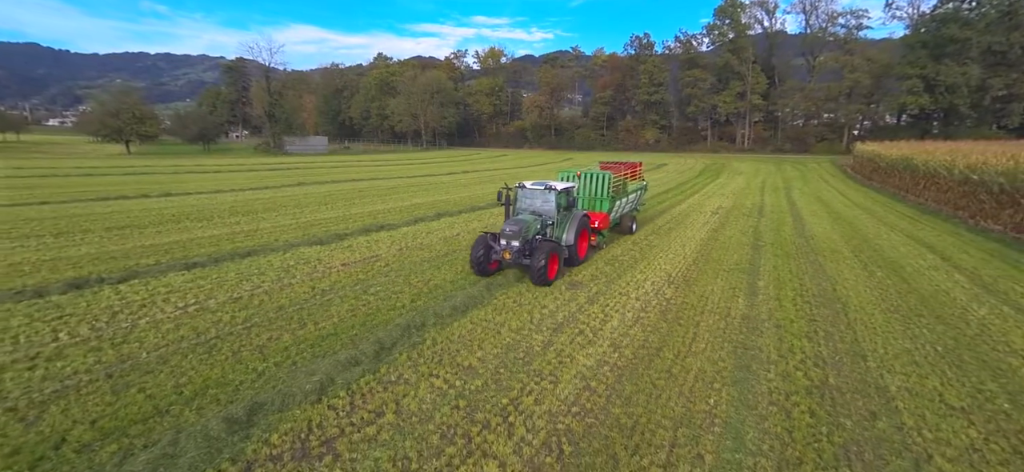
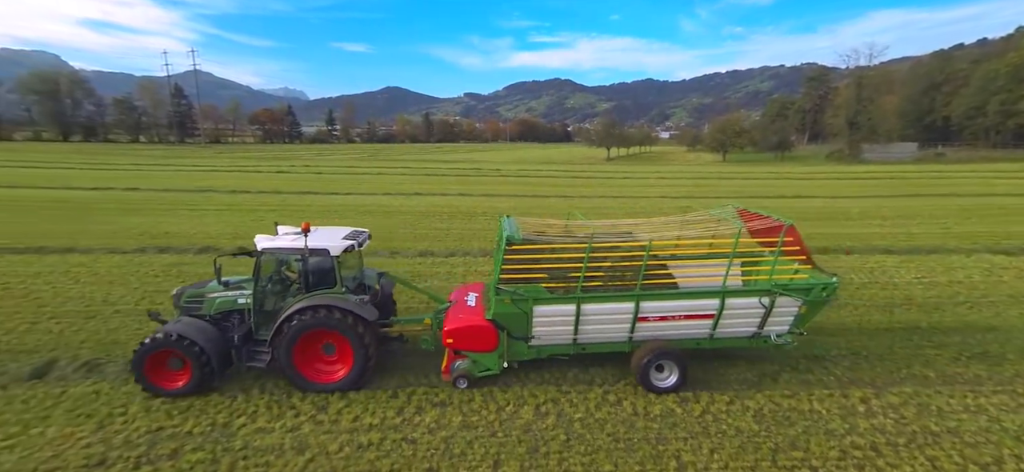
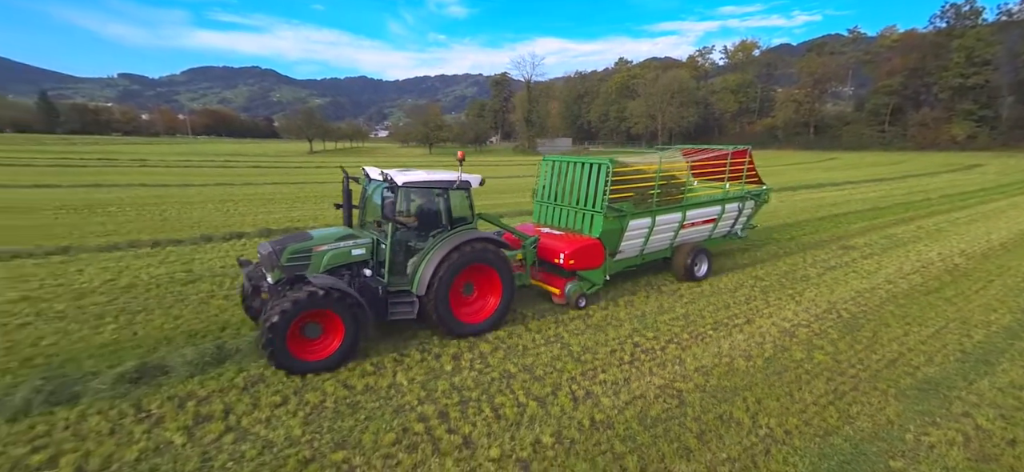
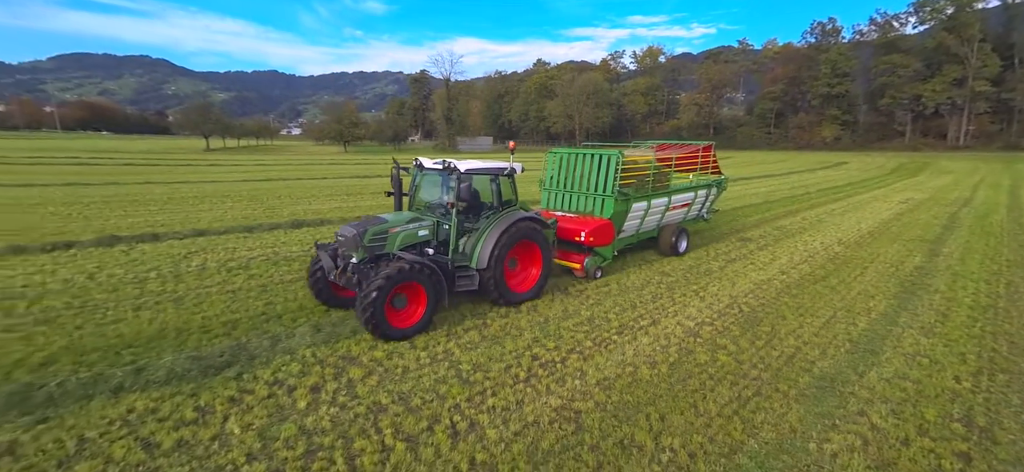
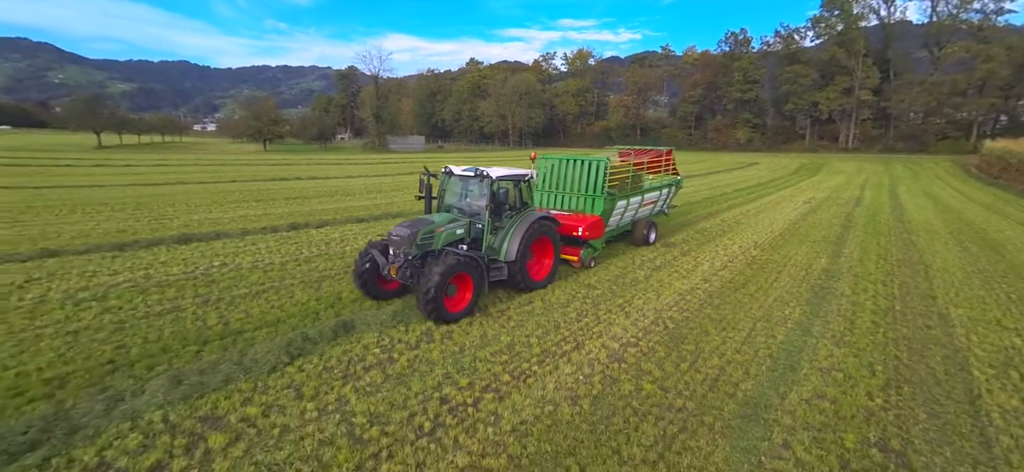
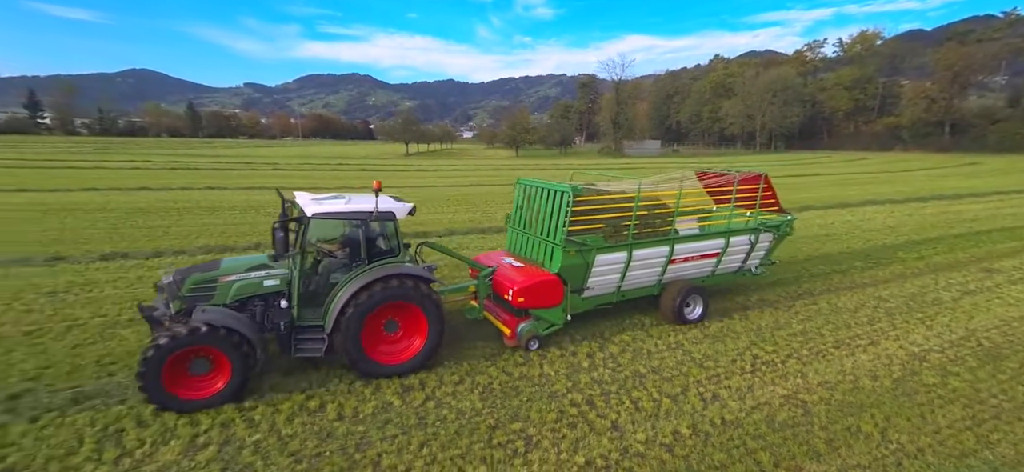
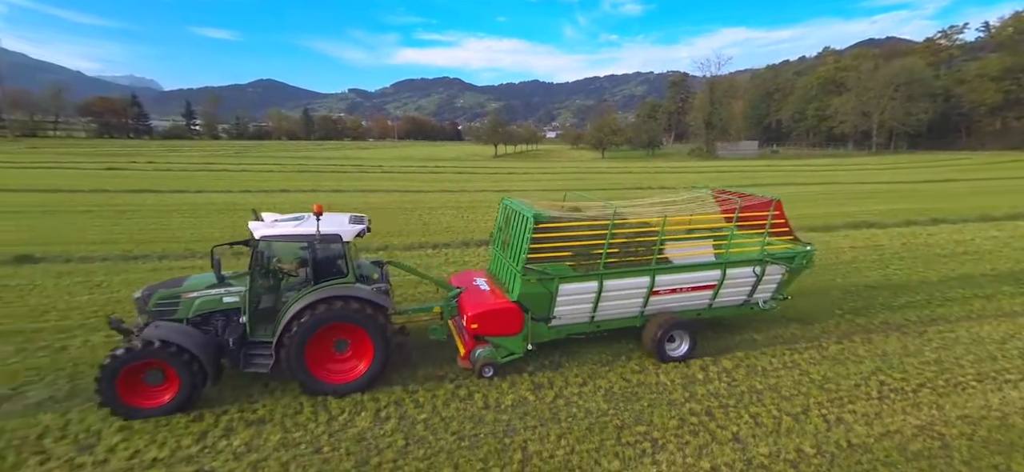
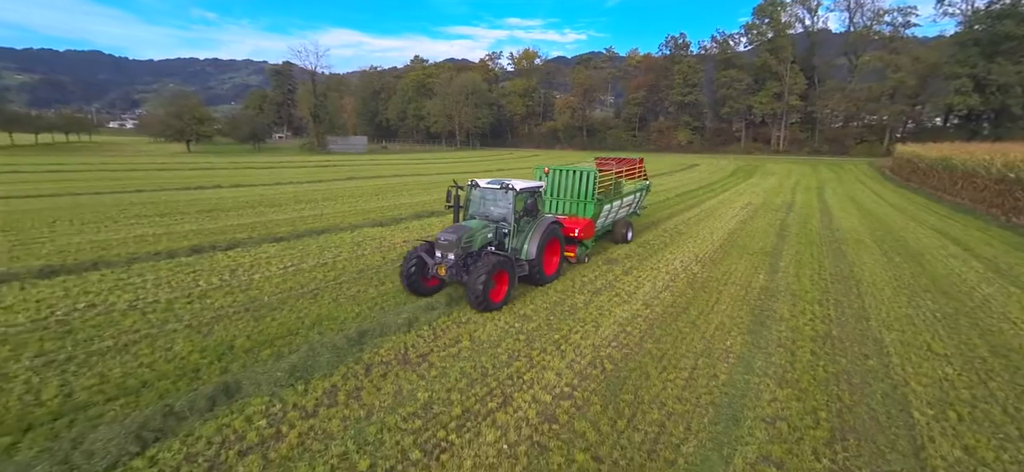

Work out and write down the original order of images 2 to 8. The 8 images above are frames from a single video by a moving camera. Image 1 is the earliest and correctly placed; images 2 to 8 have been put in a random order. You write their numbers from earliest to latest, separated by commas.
8, 5, 4, 3, 6, 7, 2
